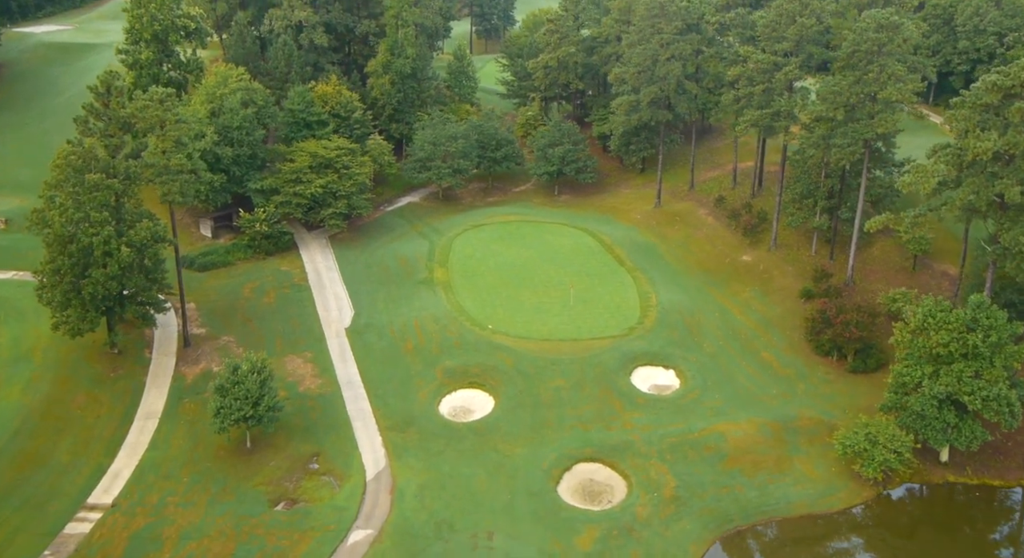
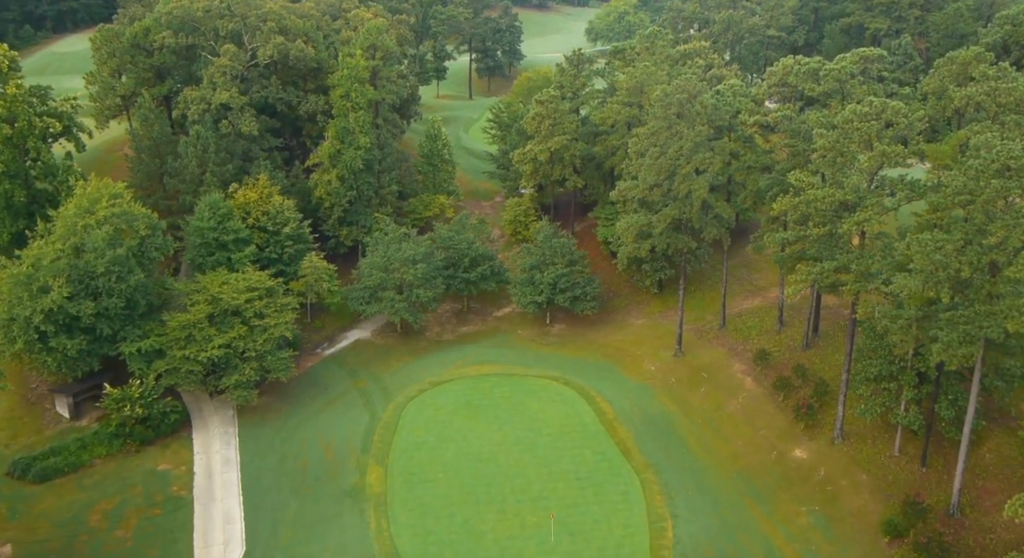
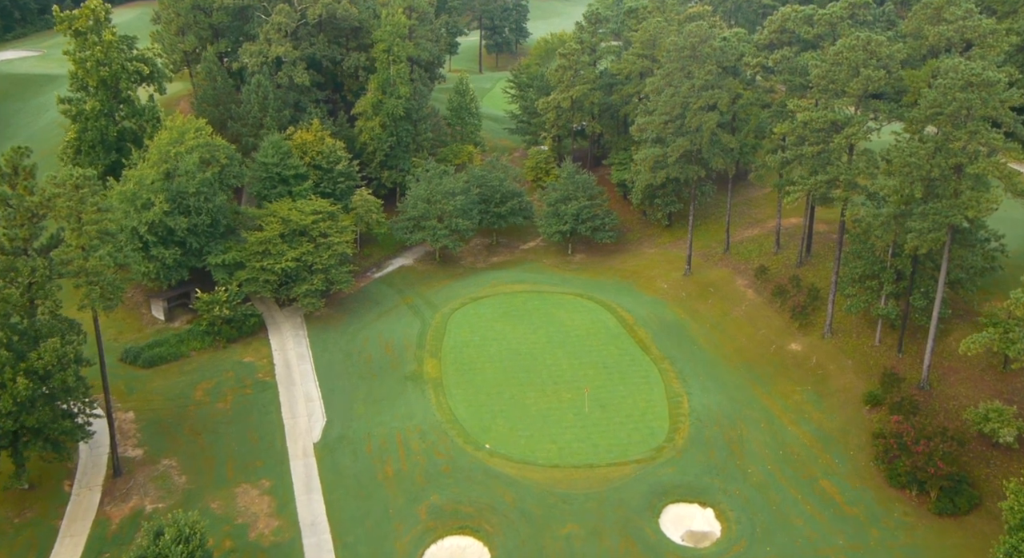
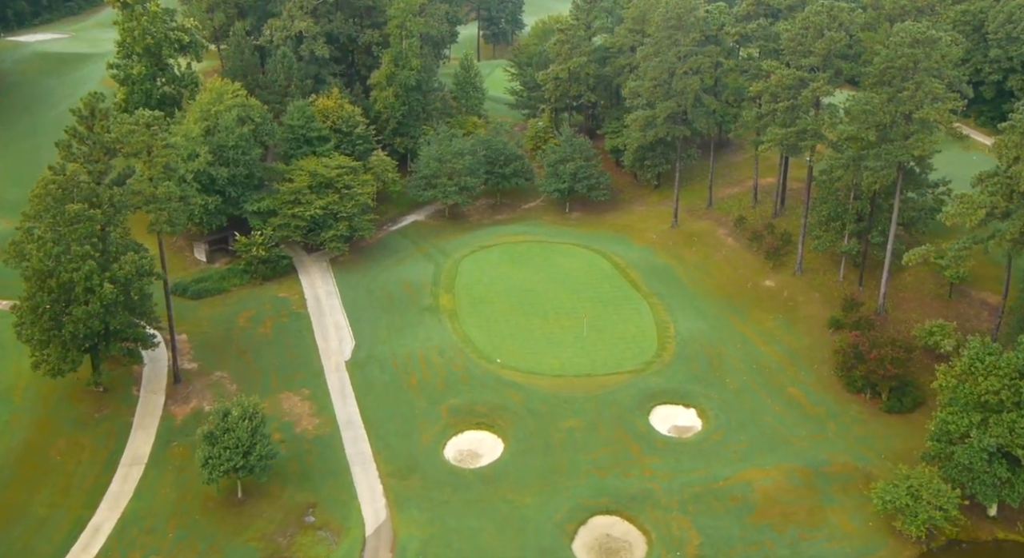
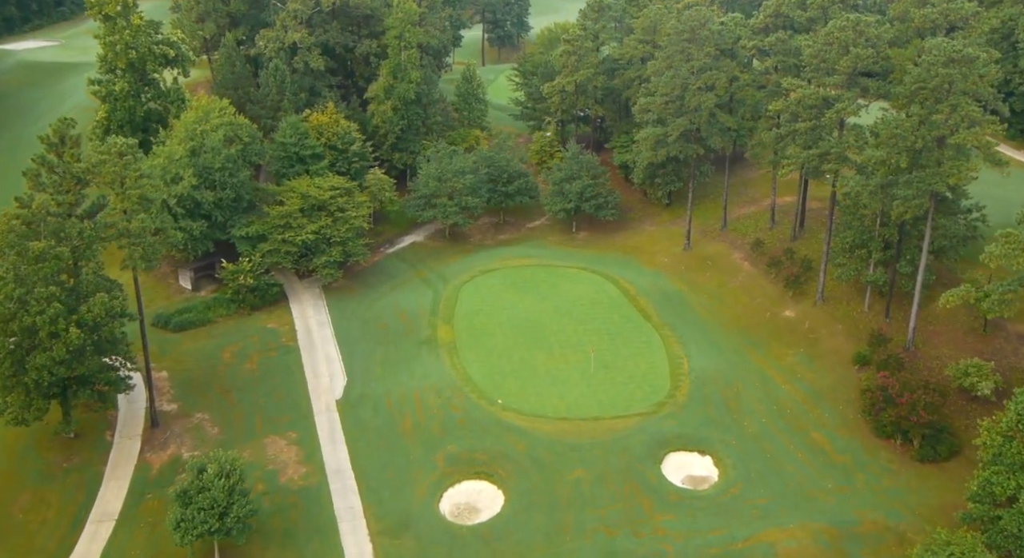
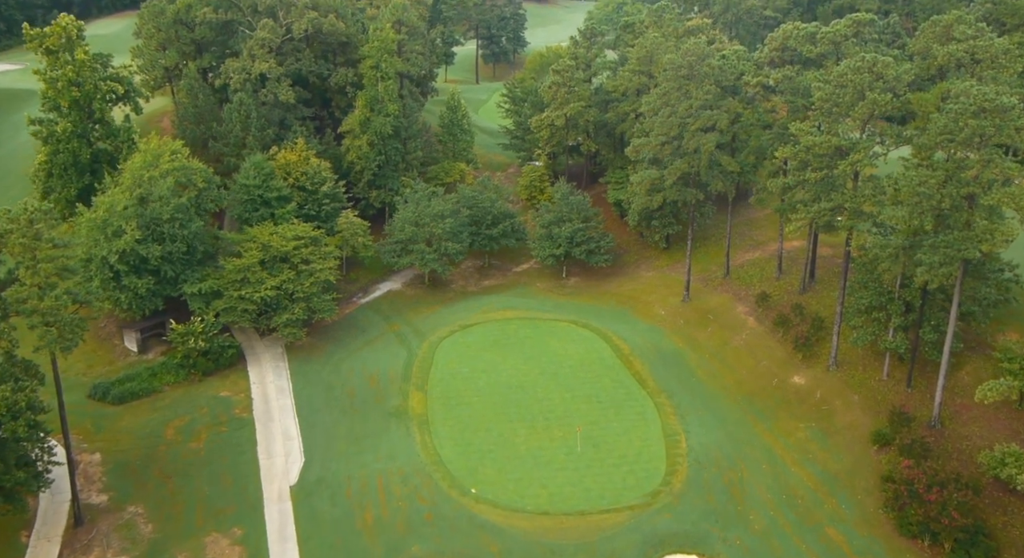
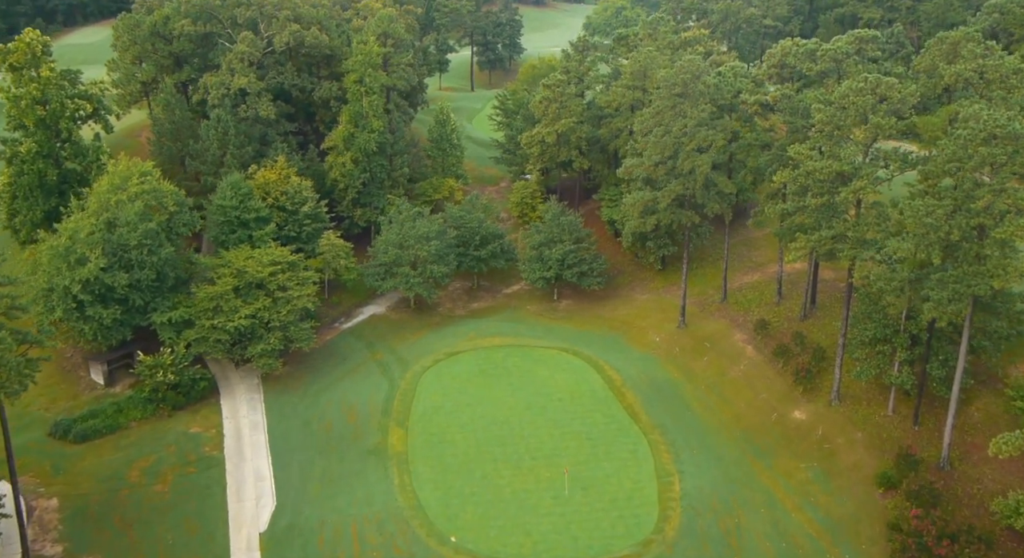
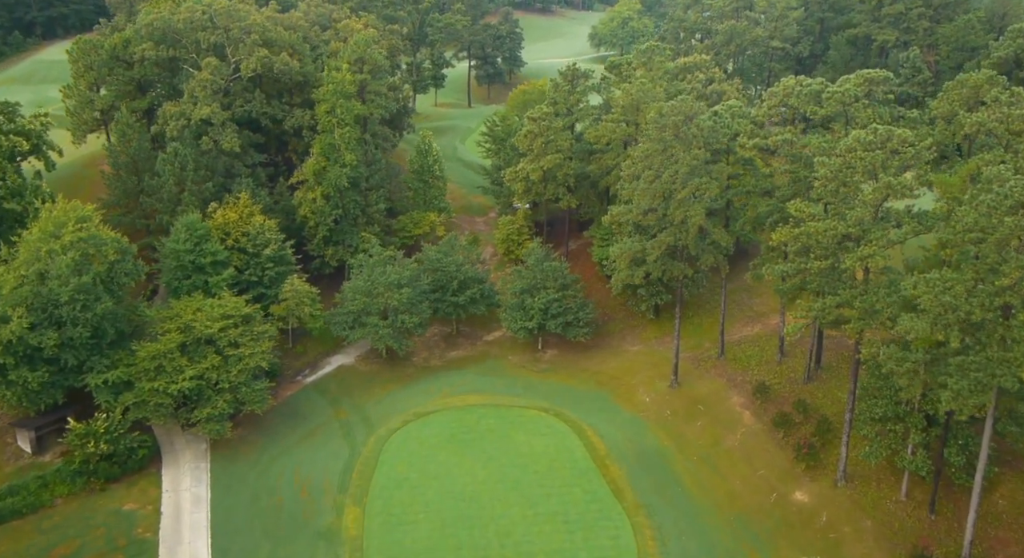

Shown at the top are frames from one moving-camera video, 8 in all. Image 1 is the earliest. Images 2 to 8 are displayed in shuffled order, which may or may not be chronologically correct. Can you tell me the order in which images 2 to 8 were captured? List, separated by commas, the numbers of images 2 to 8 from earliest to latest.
4, 5, 3, 6, 7, 2, 8
